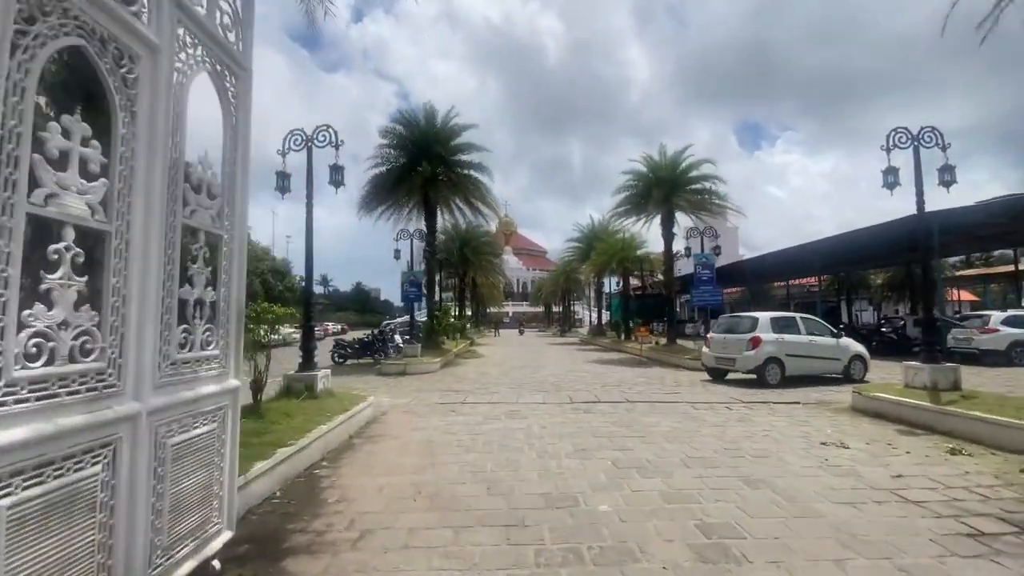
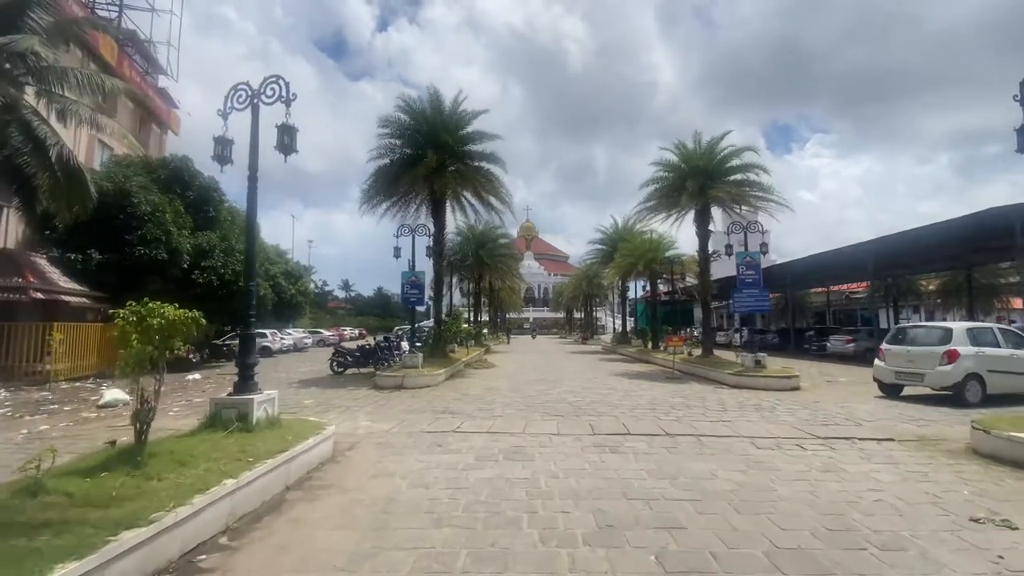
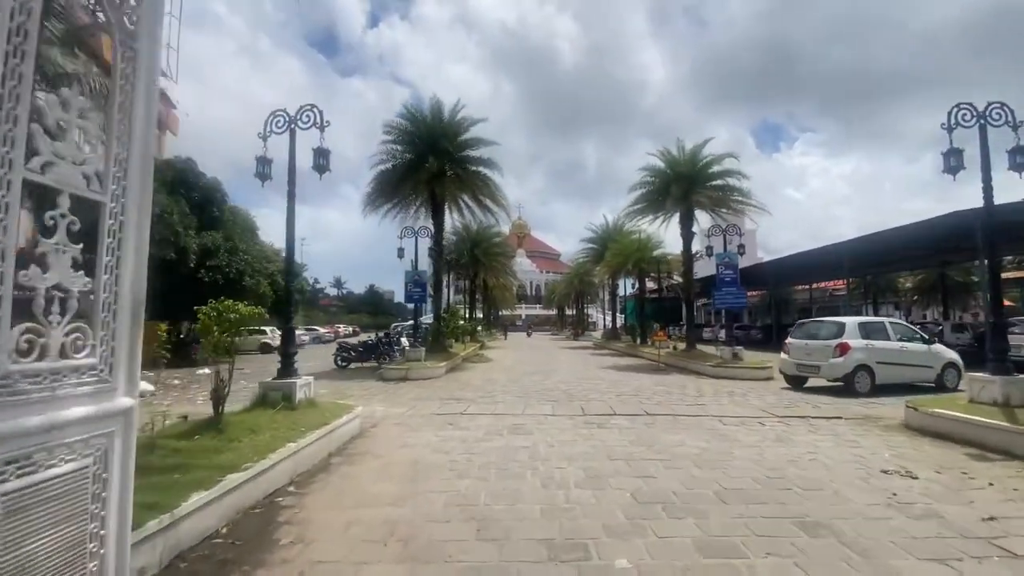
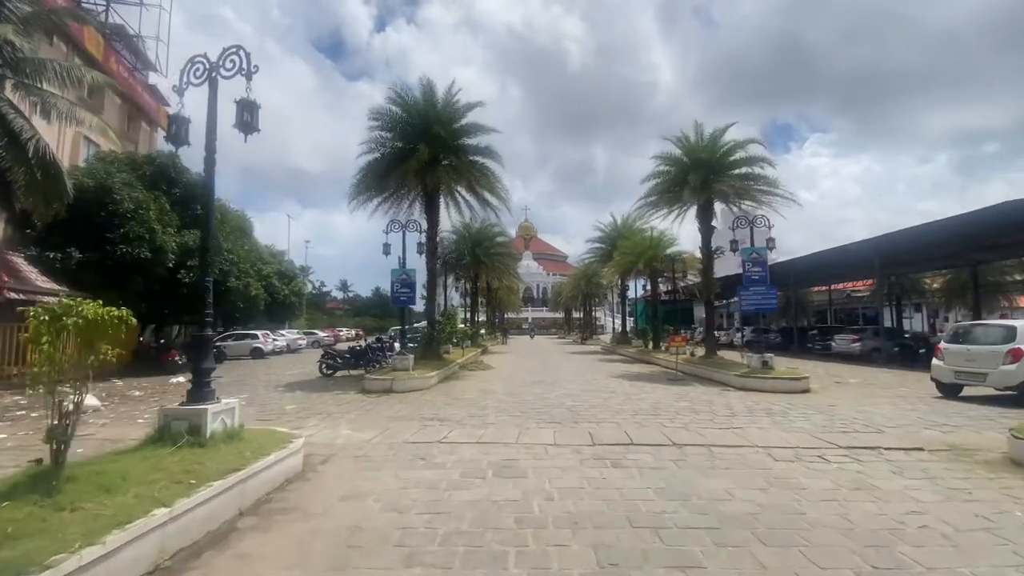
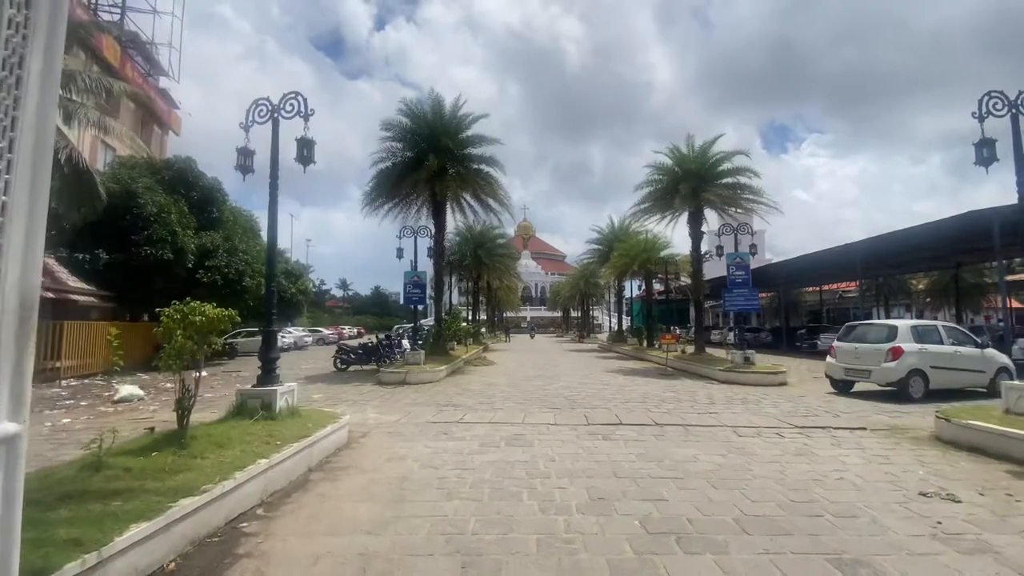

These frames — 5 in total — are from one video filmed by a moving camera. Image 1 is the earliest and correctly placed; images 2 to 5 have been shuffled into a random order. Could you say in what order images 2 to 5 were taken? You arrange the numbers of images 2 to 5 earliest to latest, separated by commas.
3, 5, 2, 4
